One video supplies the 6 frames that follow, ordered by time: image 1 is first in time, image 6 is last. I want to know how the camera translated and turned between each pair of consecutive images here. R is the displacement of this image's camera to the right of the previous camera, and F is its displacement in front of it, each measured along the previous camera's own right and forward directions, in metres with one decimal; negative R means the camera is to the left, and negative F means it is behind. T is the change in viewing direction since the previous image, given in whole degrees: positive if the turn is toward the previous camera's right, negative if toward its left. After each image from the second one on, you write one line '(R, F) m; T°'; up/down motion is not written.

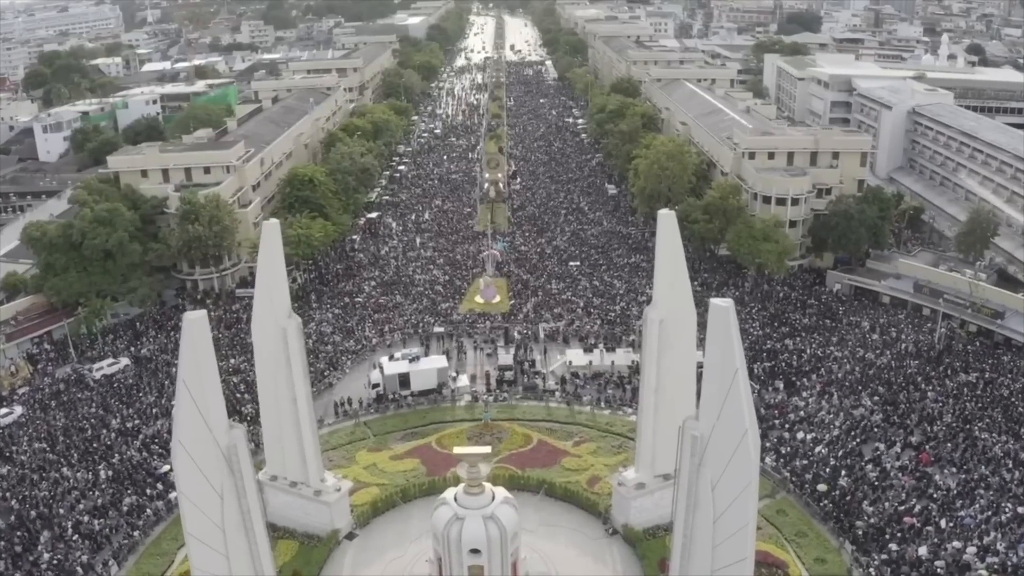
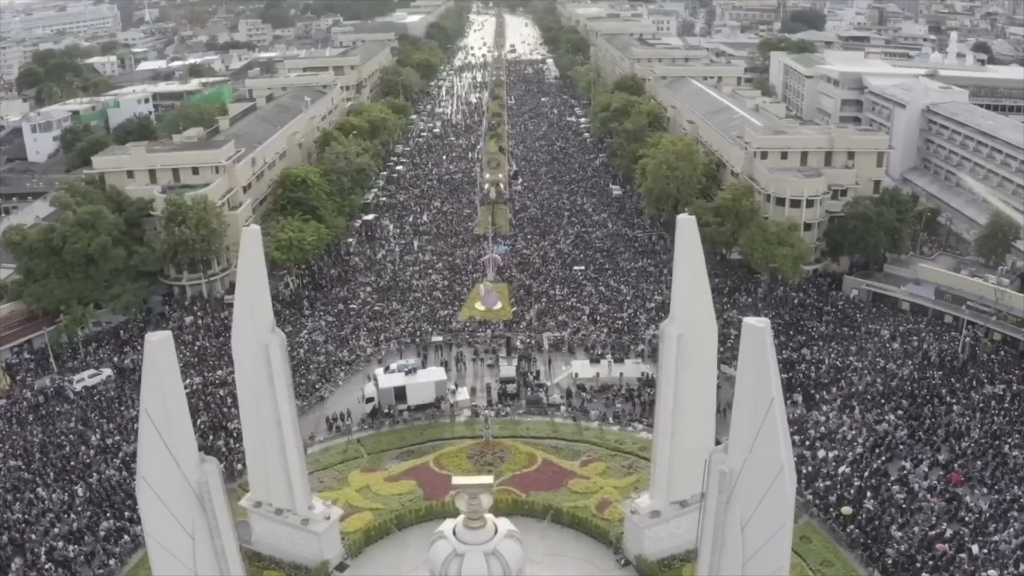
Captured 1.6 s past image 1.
(-0.1, +2.0) m; 0°
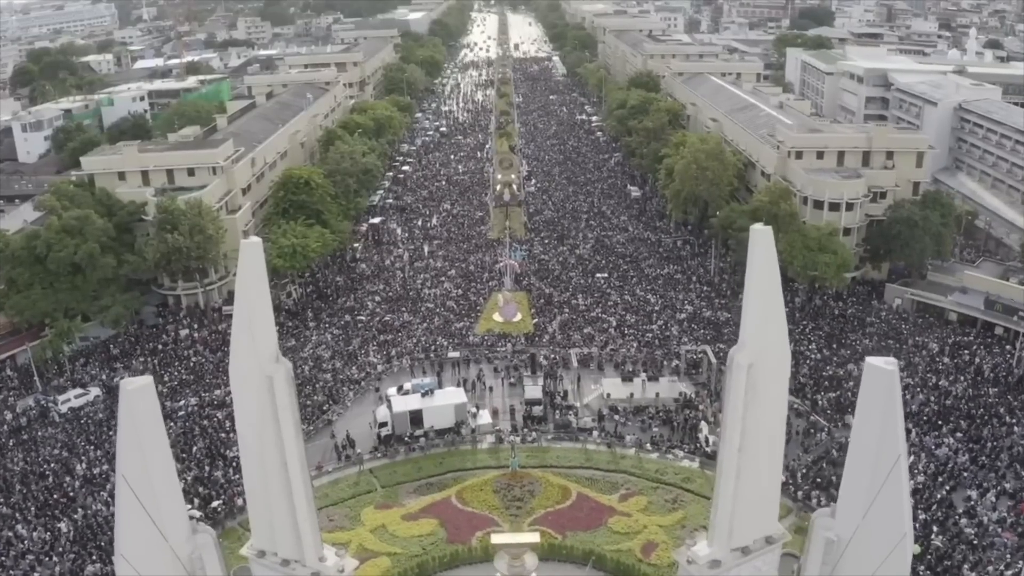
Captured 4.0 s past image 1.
(-1.0, +3.0) m; 0°
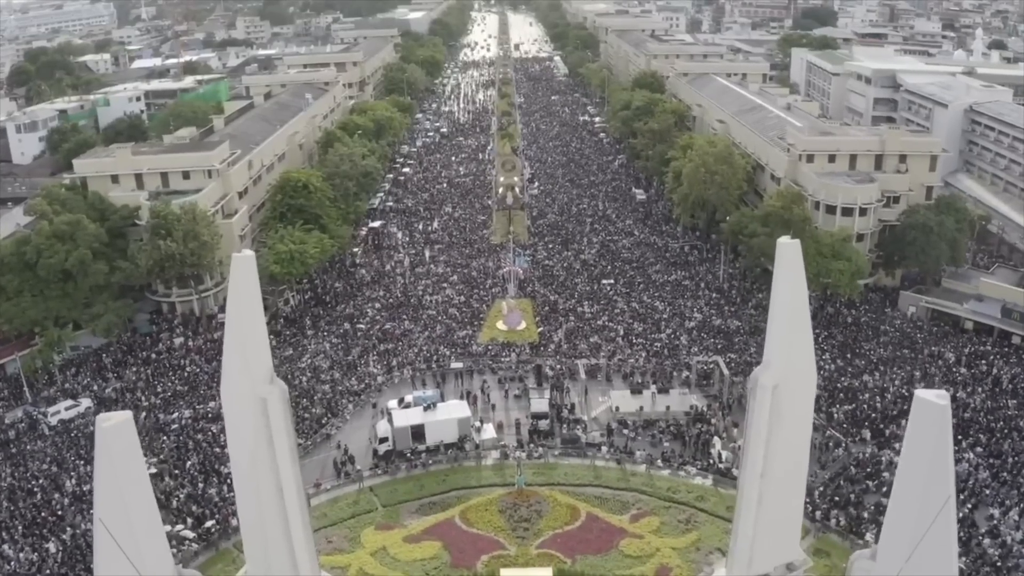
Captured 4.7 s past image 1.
(-0.2, +1.1) m; 0°
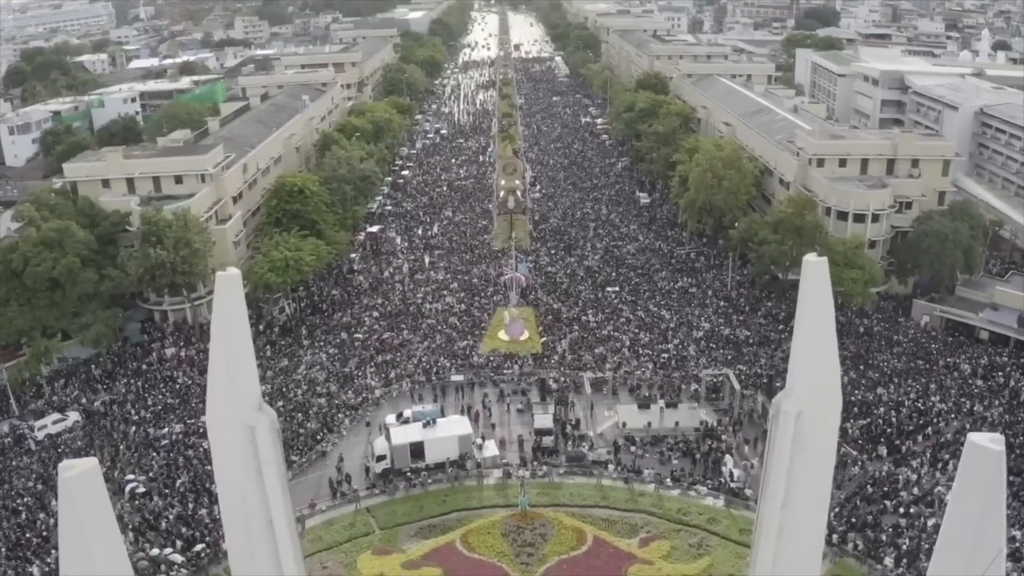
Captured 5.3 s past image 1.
(-0.1, +1.1) m; 0°
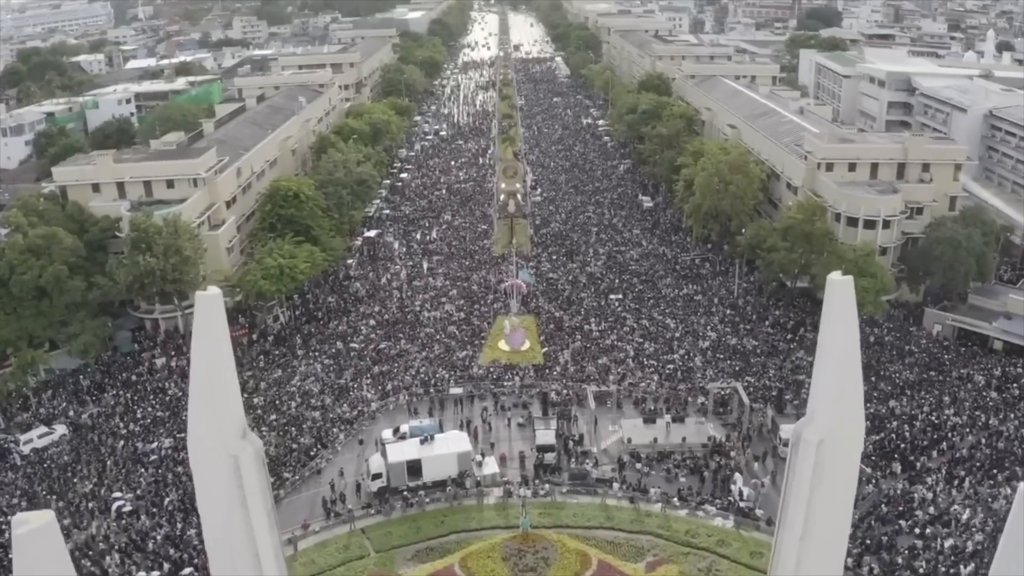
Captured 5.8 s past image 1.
(0.0, +1.0) m; 0°
